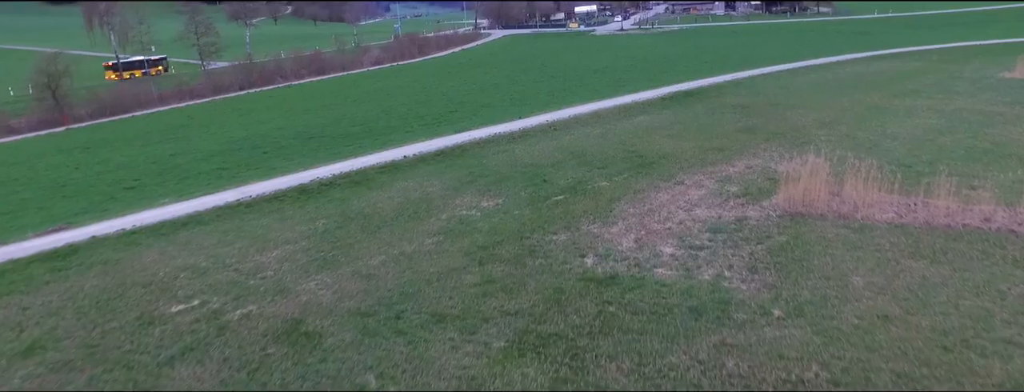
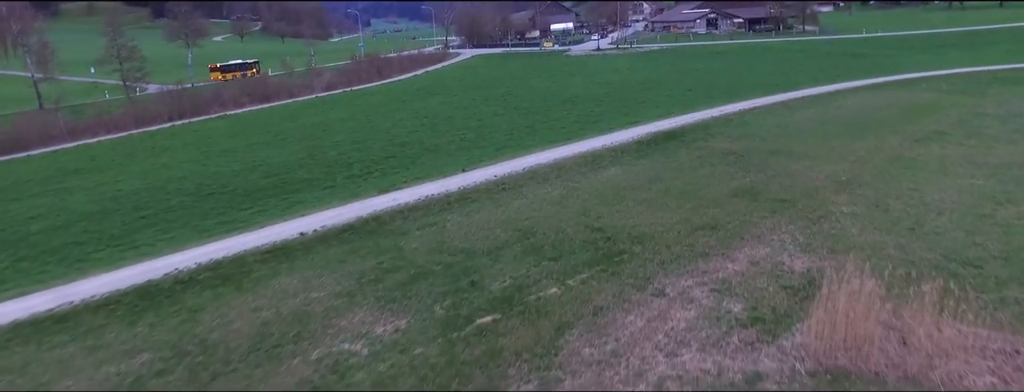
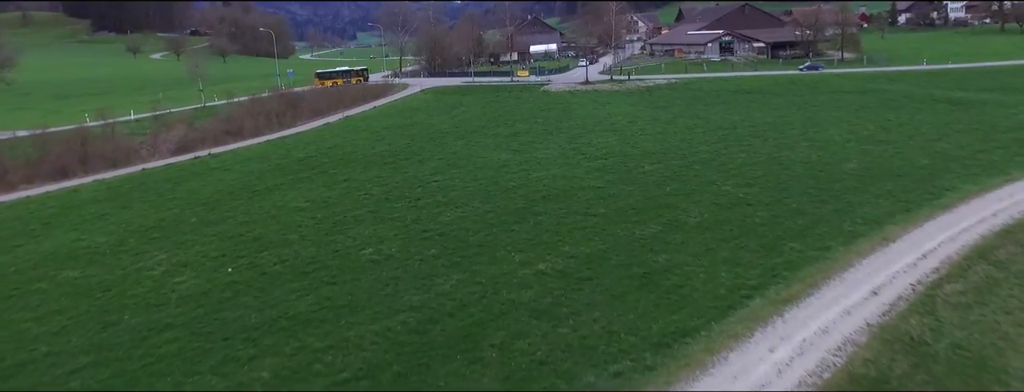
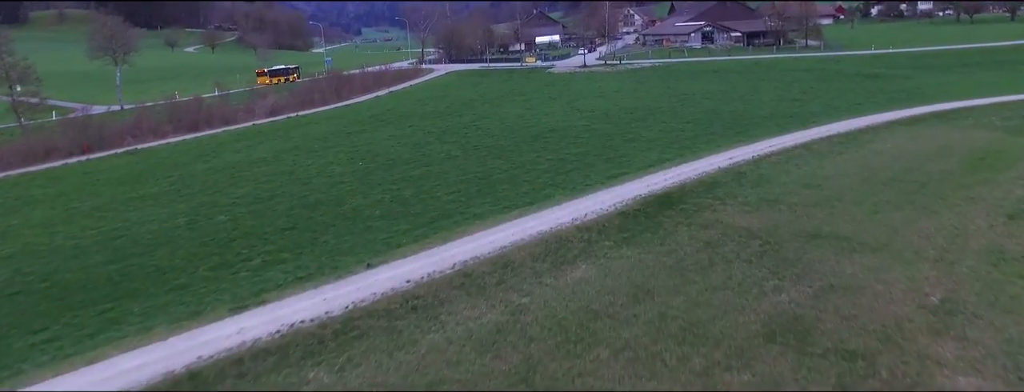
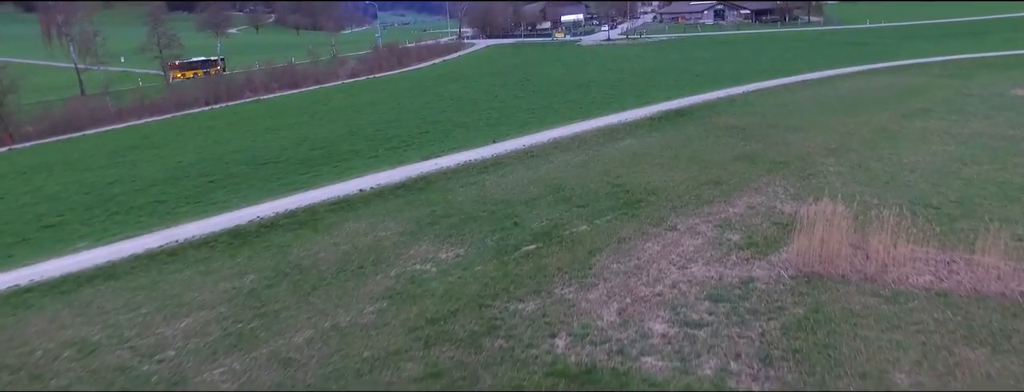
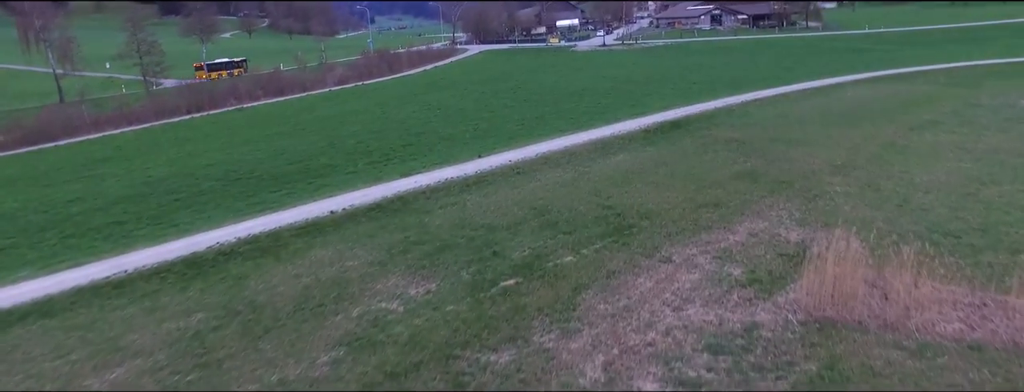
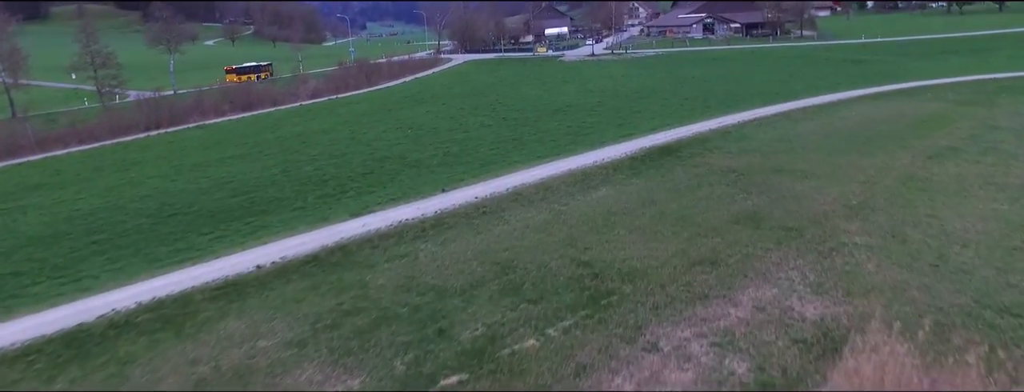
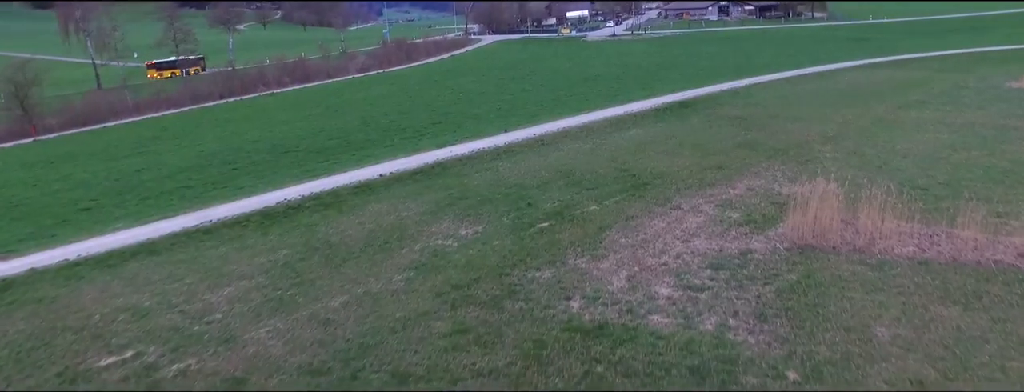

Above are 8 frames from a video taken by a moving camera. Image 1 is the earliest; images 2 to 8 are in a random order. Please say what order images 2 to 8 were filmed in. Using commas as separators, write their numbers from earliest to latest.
8, 5, 6, 2, 7, 4, 3
